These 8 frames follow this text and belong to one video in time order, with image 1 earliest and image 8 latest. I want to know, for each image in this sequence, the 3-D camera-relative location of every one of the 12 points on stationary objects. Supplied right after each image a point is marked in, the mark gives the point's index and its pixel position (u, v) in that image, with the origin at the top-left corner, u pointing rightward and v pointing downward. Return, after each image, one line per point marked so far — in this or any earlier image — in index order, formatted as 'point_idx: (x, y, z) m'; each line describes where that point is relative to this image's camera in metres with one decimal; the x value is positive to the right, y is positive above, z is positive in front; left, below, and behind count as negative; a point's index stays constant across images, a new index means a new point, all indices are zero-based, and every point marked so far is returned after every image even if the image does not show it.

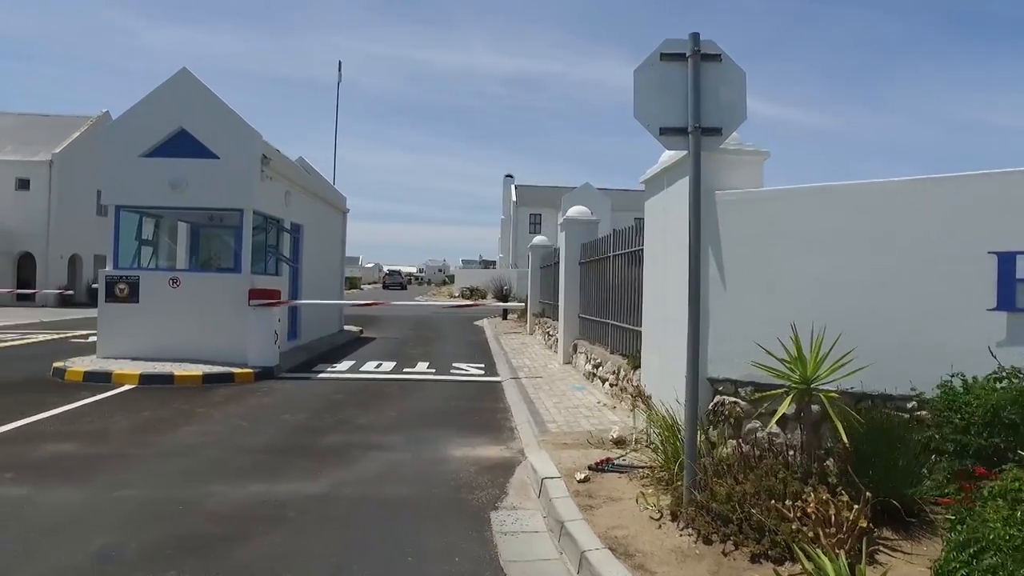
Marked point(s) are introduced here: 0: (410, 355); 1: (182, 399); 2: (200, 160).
0: (-2.2, -1.4, +15.4) m
1: (-4.3, -1.5, +9.5) m
2: (-5.3, +2.1, +12.1) m
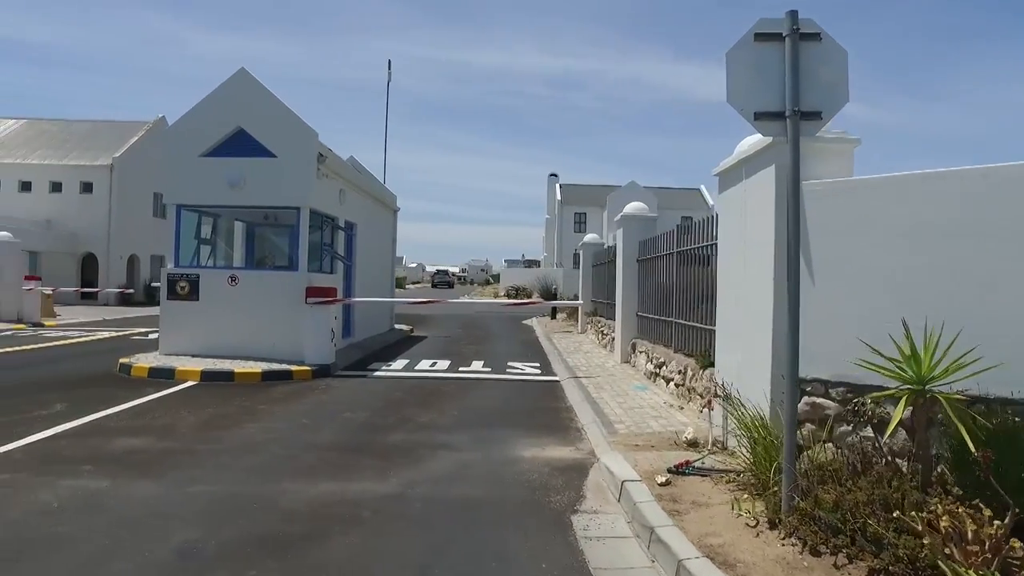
0: (-1.0, -1.4, +15.3) m
1: (-3.5, -1.4, +9.5) m
2: (-4.3, +2.2, +12.2) m
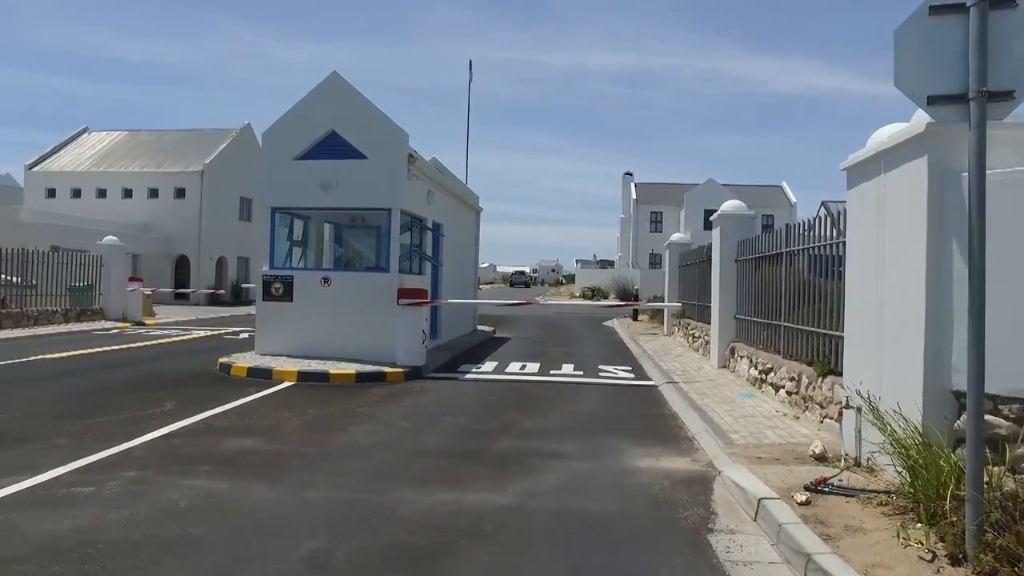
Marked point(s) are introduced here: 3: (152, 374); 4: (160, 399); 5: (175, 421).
0: (+0.8, -1.4, +15.0) m
1: (-2.2, -1.4, +9.5) m
2: (-2.8, +2.2, +12.3) m
3: (-5.9, -1.4, +11.8) m
4: (-4.5, -1.4, +9.2) m
5: (-3.7, -1.5, +8.0) m
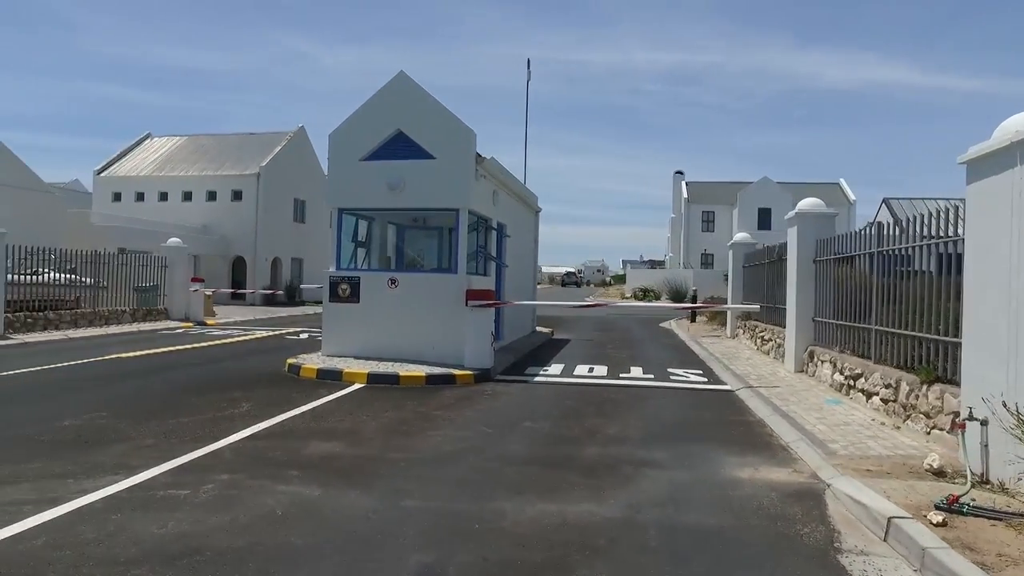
0: (+2.1, -1.4, +14.7) m
1: (-1.3, -1.5, +9.4) m
2: (-1.6, +2.1, +12.2) m
3: (-4.8, -1.4, +11.9) m
4: (-3.5, -1.4, +9.2) m
5: (-2.8, -1.5, +8.0) m
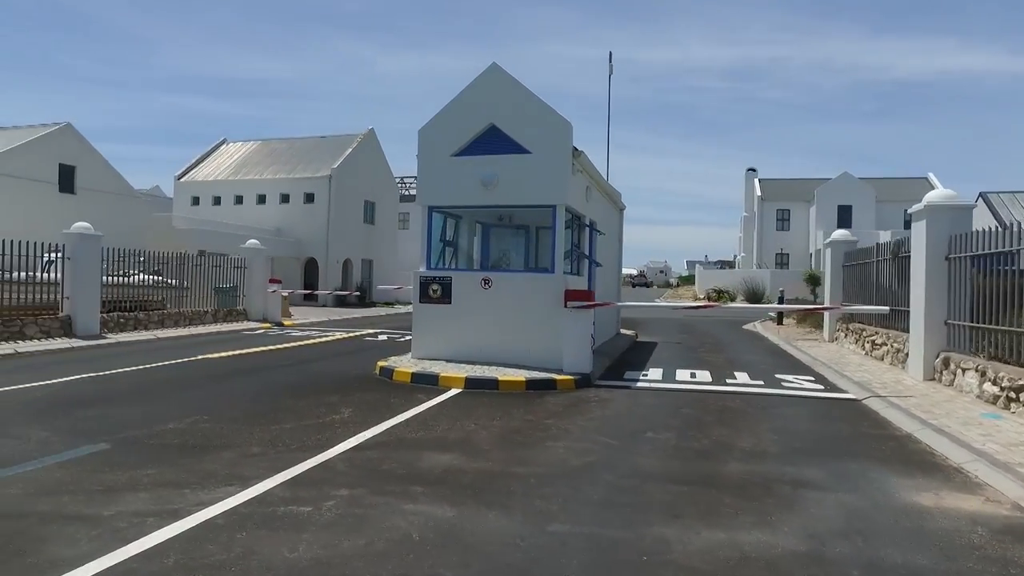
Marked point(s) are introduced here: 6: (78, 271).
0: (+3.9, -1.5, +13.9) m
1: (+0.1, -1.5, +8.9) m
2: (0.0, +2.1, +11.7) m
3: (-3.2, -1.4, +11.6) m
4: (-2.2, -1.4, +8.9) m
5: (-1.6, -1.5, +7.6) m
6: (-10.6, +0.4, +17.4) m
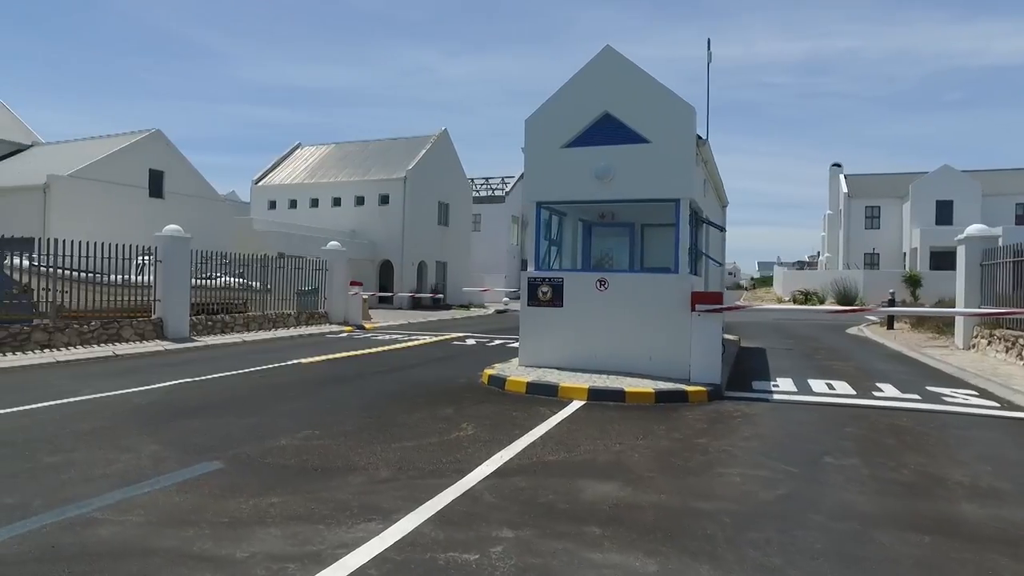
0: (+5.8, -1.5, +12.6) m
1: (+1.6, -1.5, +7.9) m
2: (+1.7, +2.1, +10.7) m
3: (-1.4, -1.5, +10.9) m
4: (-0.7, -1.5, +8.0) m
5: (-0.2, -1.5, +6.7) m
6: (-8.3, +0.4, +17.3) m
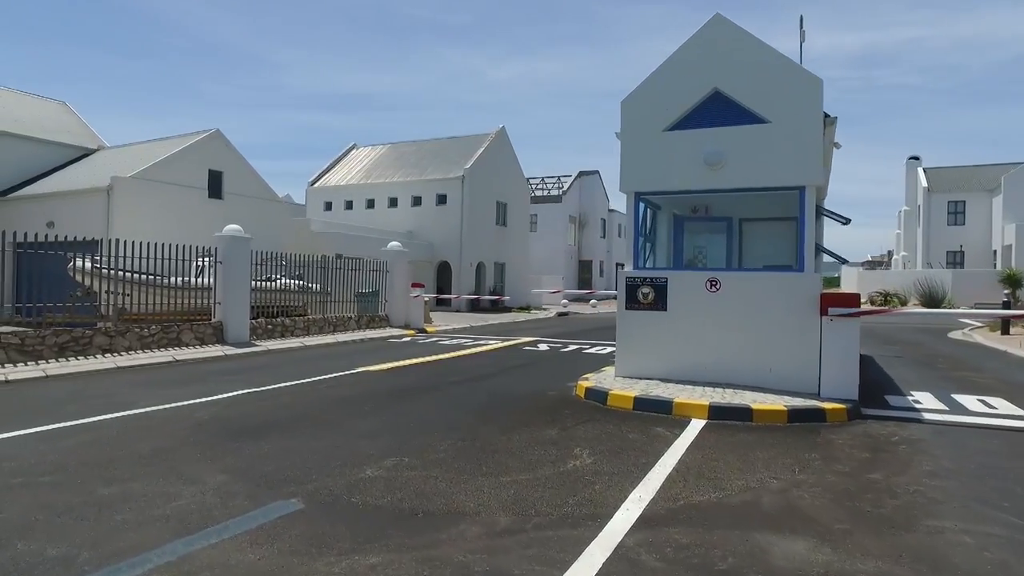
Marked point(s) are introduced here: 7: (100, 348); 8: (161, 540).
0: (+7.2, -1.5, +10.9) m
1: (+2.7, -1.5, +6.5) m
2: (+3.0, +2.1, +9.3) m
3: (-0.1, -1.5, +9.7) m
4: (+0.5, -1.5, +6.8) m
5: (+0.9, -1.5, +5.5) m
6: (-6.5, +0.3, +16.6) m
7: (-8.1, -1.2, +14.2) m
8: (-2.1, -1.5, +4.4) m
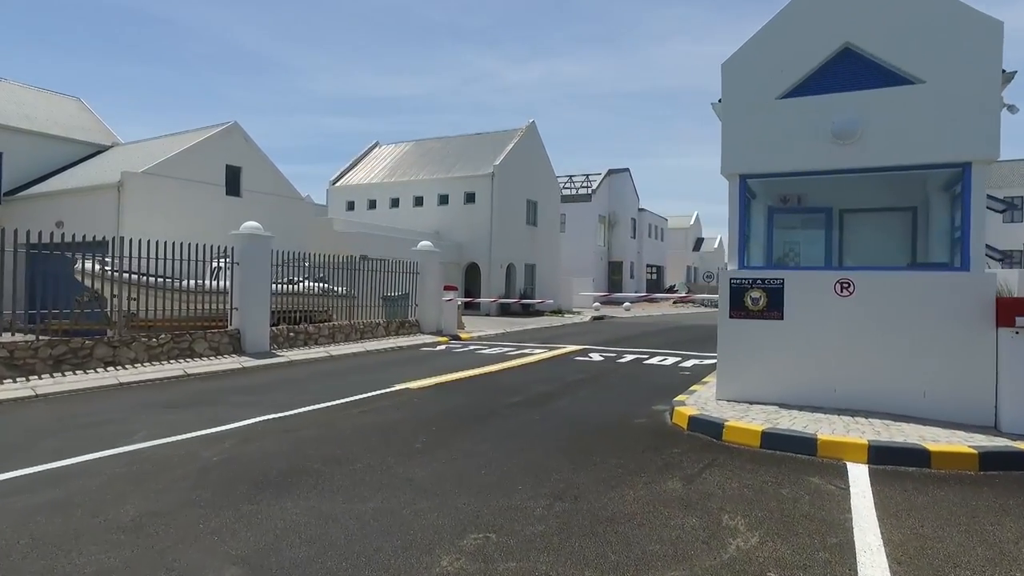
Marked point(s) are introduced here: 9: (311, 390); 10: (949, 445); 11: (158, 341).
0: (+8.2, -1.5, +8.8) m
1: (+3.6, -1.5, +4.5) m
2: (+3.9, +2.1, +7.4) m
3: (+0.8, -1.5, +7.8) m
4: (+1.3, -1.5, +4.9) m
5: (+1.7, -1.5, +3.5) m
6: (-5.5, +0.2, +14.8) m
7: (-7.1, -1.3, +12.5) m
8: (-1.4, -1.6, +2.5) m
9: (-3.0, -1.5, +10.5) m
10: (+3.7, -1.3, +5.9) m
11: (-6.6, -1.0, +13.3) m
